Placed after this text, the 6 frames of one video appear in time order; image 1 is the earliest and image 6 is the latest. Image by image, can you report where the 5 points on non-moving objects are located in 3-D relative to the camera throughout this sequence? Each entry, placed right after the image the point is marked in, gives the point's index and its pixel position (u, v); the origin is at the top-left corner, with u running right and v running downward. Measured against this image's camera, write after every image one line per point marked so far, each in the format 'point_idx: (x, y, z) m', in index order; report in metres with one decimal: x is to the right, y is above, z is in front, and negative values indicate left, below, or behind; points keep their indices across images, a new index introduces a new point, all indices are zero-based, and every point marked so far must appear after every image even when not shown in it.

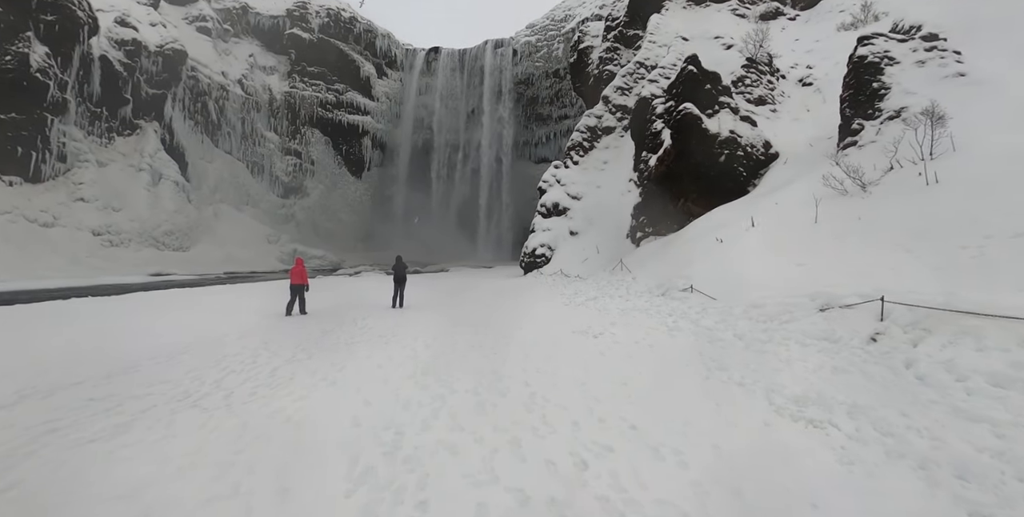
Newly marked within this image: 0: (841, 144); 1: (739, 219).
0: (+10.2, +3.6, +13.4) m
1: (+6.0, +1.0, +11.3) m
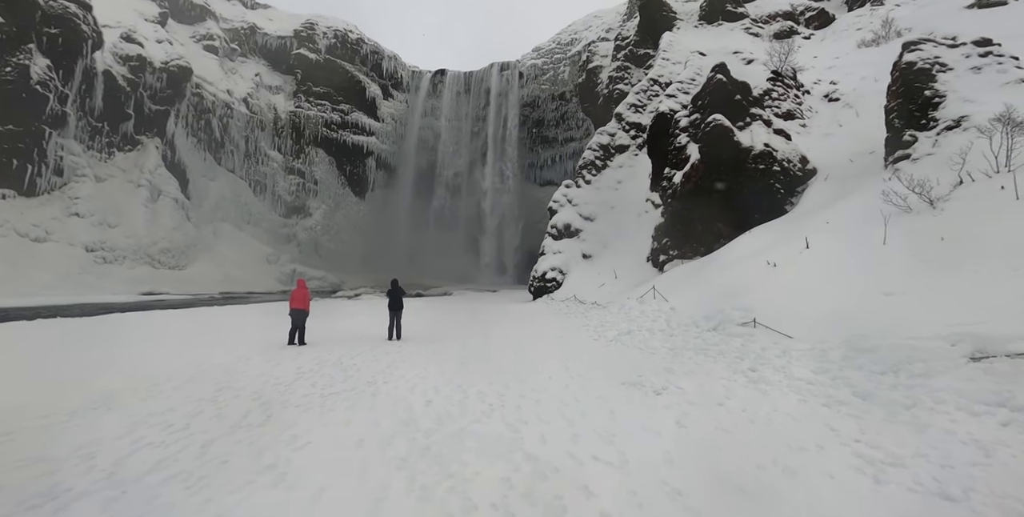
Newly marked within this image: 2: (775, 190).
0: (+10.6, +2.8, +12.1) m
1: (+6.3, +0.4, +9.9) m
2: (+7.9, +2.1, +12.9) m
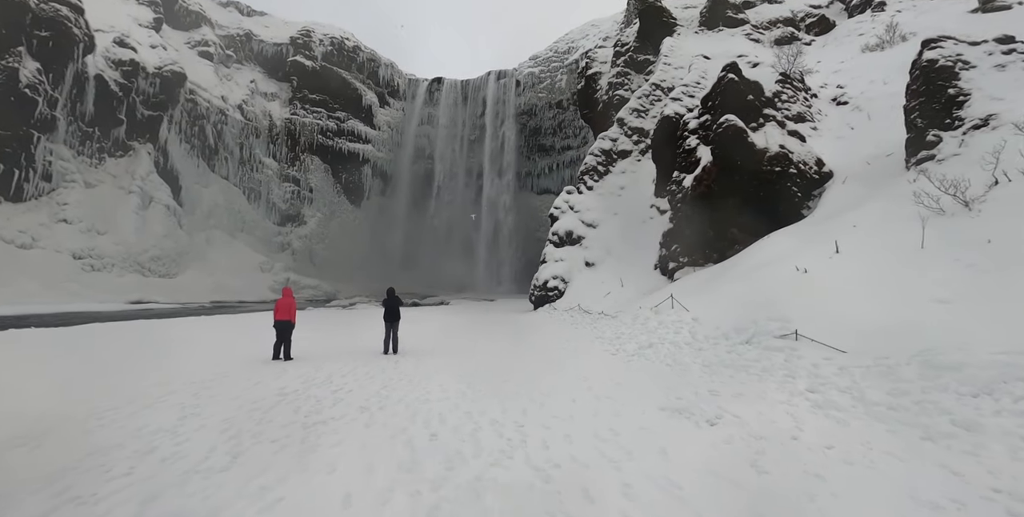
0: (+10.7, +2.7, +11.5) m
1: (+6.5, +0.3, +9.2) m
2: (+8.0, +1.9, +12.3) m
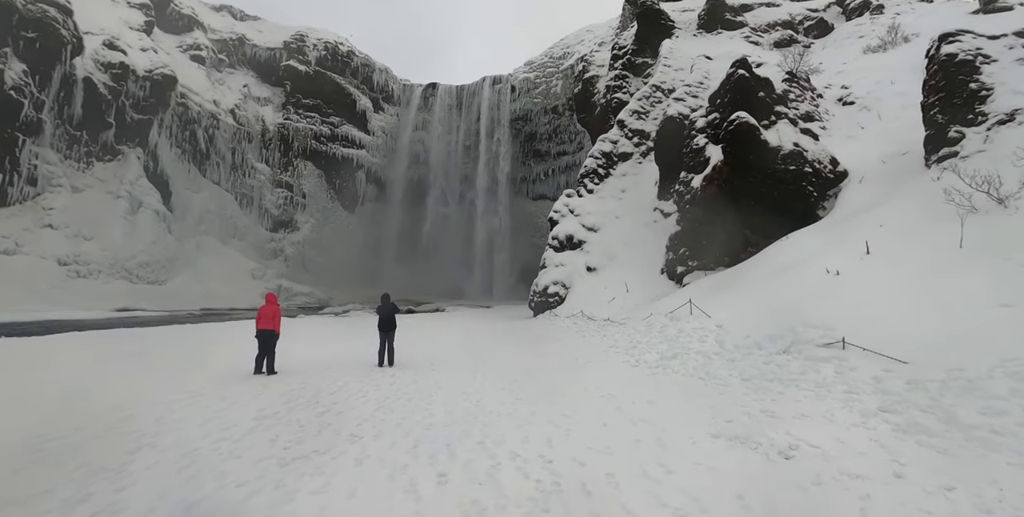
0: (+10.8, +2.6, +11.0) m
1: (+6.6, +0.3, +8.6) m
2: (+8.0, +1.8, +11.7) m
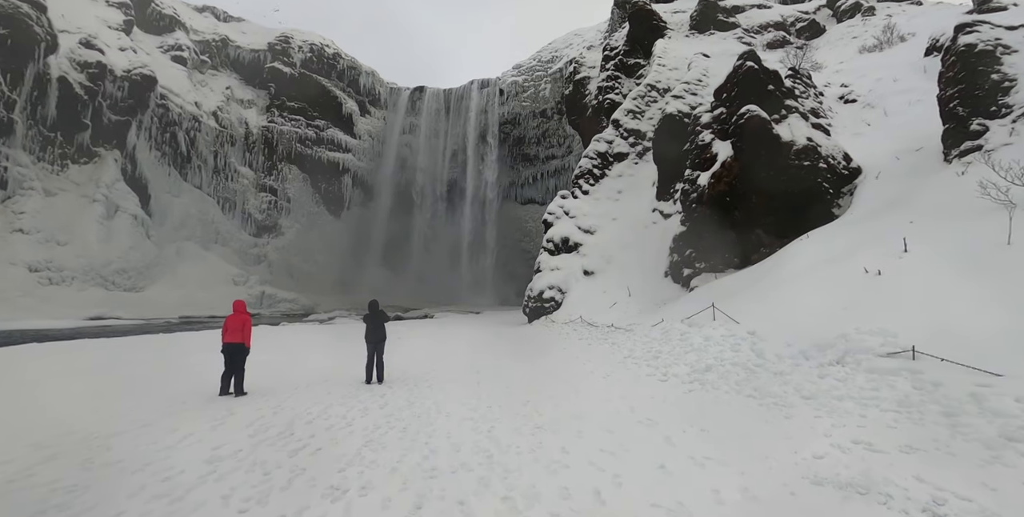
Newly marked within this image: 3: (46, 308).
0: (+10.8, +2.6, +10.5) m
1: (+6.6, +0.3, +8.0) m
2: (+8.0, +1.8, +11.1) m
3: (-21.6, -2.2, +19.3) m
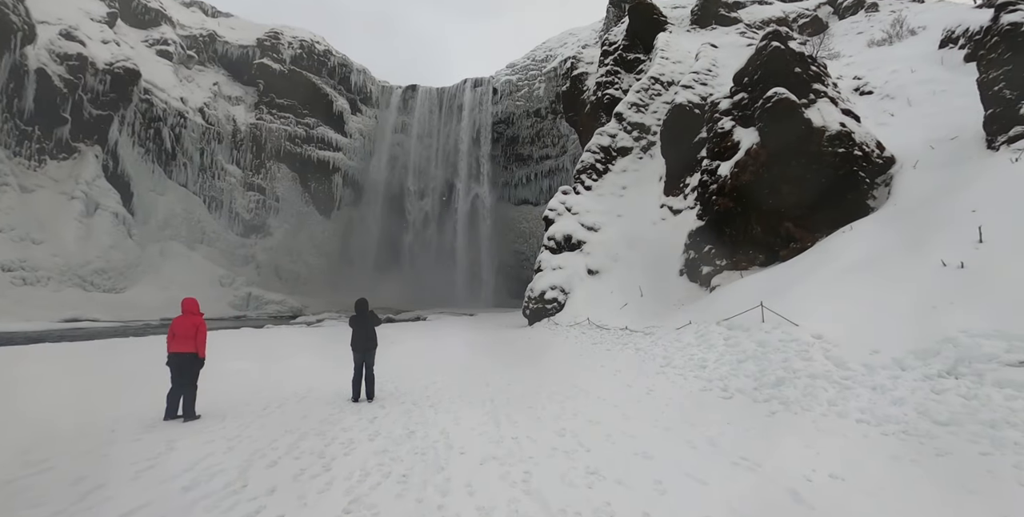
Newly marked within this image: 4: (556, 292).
0: (+10.9, +2.7, +9.6) m
1: (+6.8, +0.4, +7.0) m
2: (+8.2, +1.9, +10.2) m
3: (-21.6, -2.1, +17.9) m
4: (+1.9, -1.3, +17.6) m
